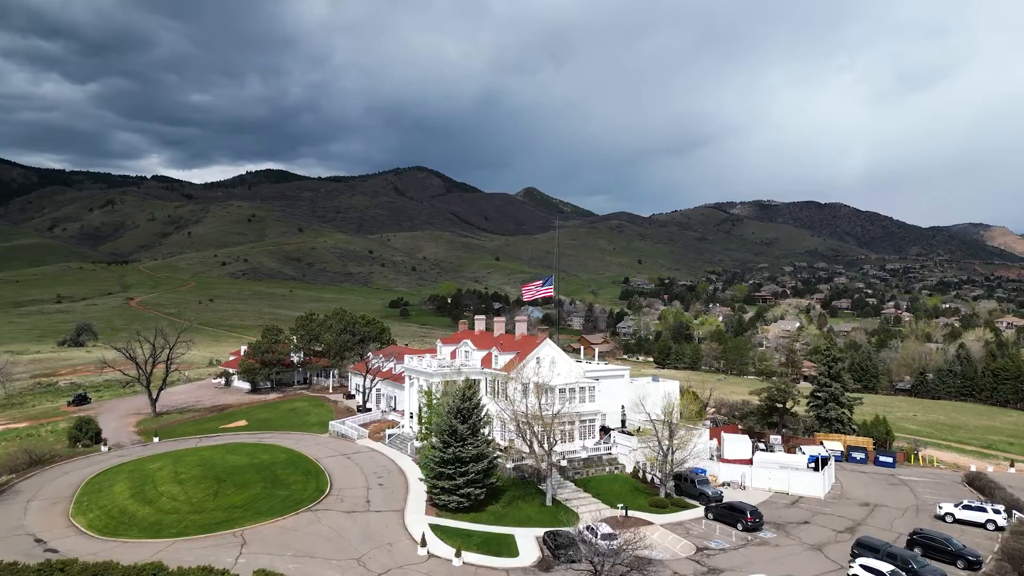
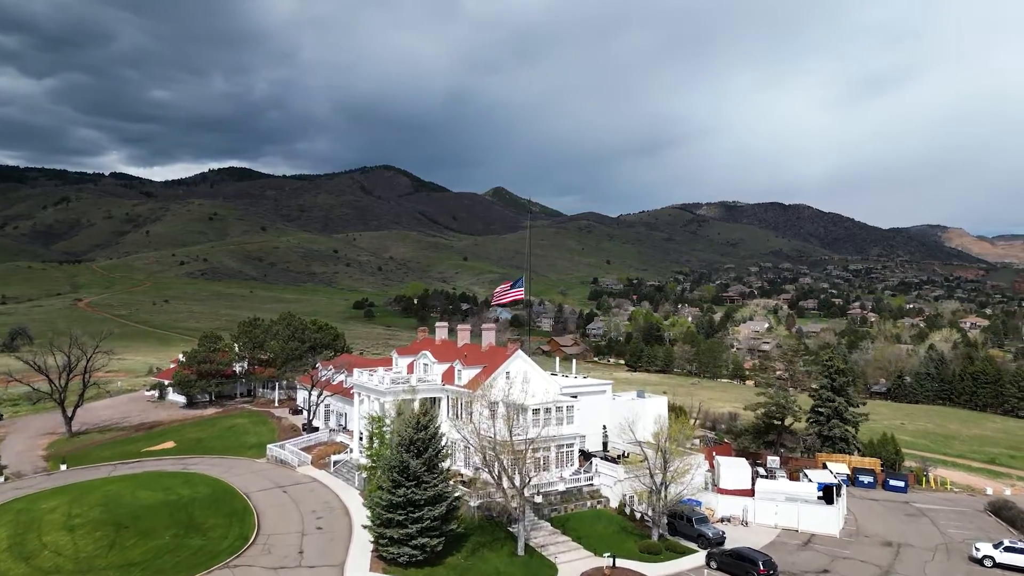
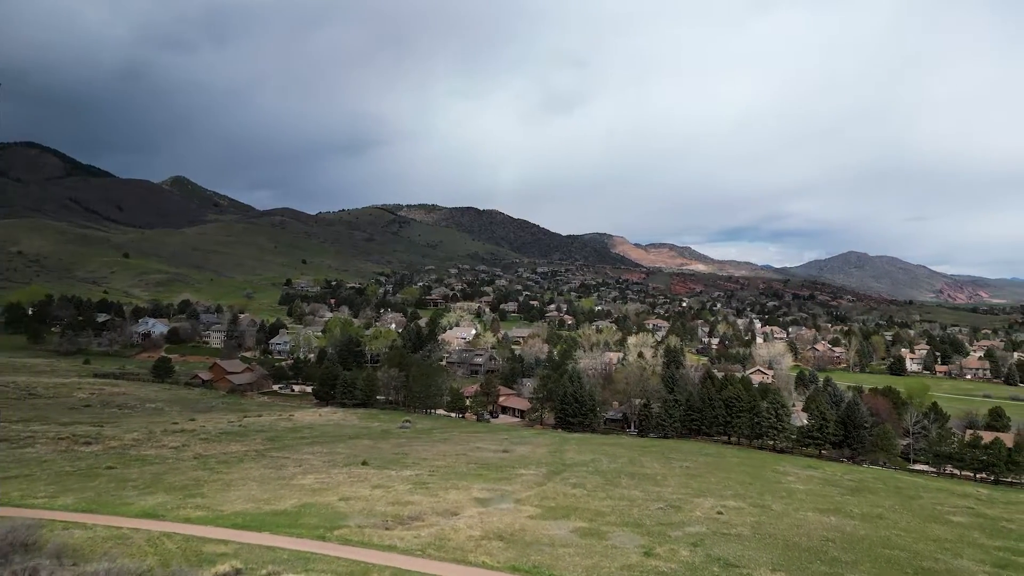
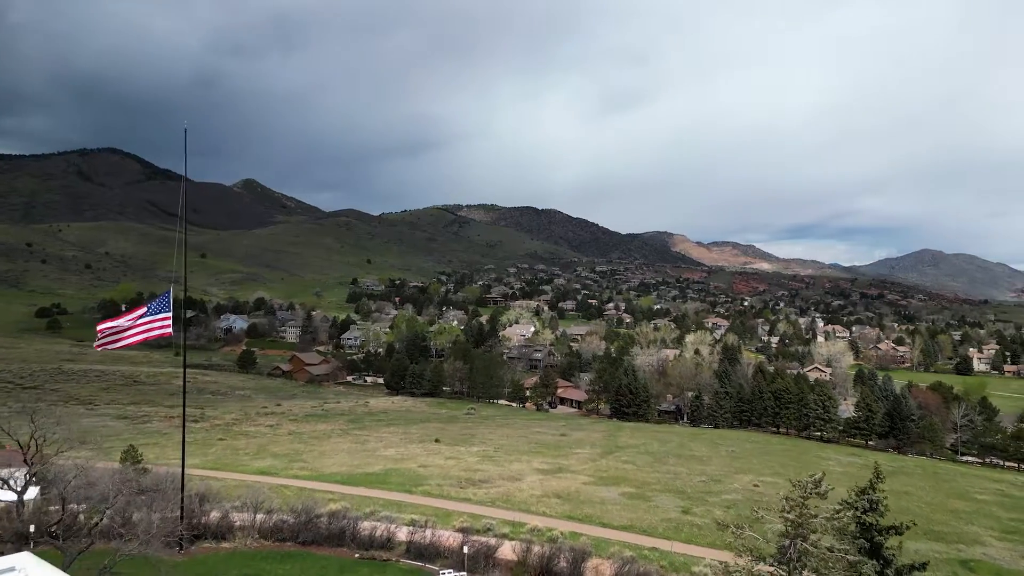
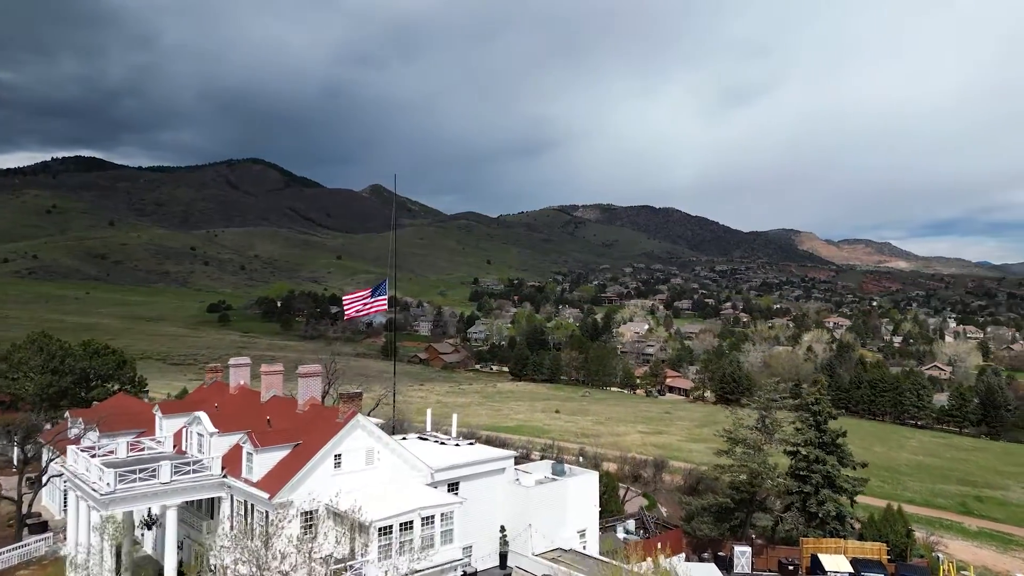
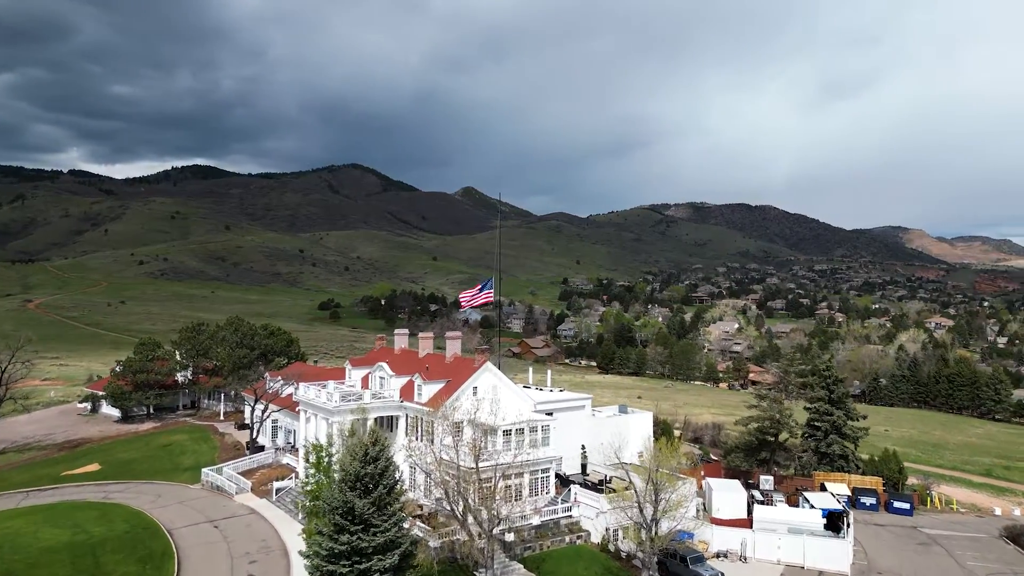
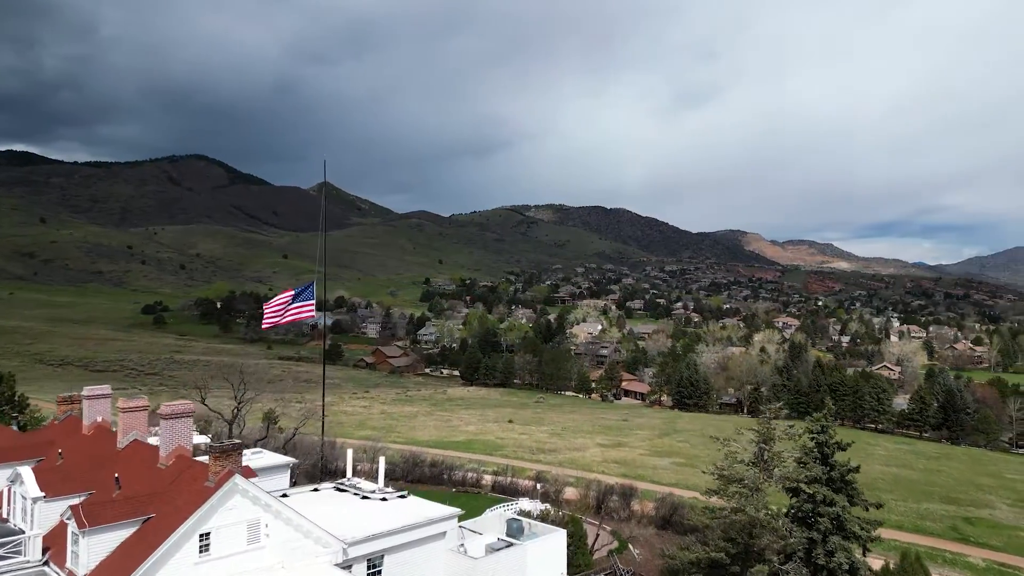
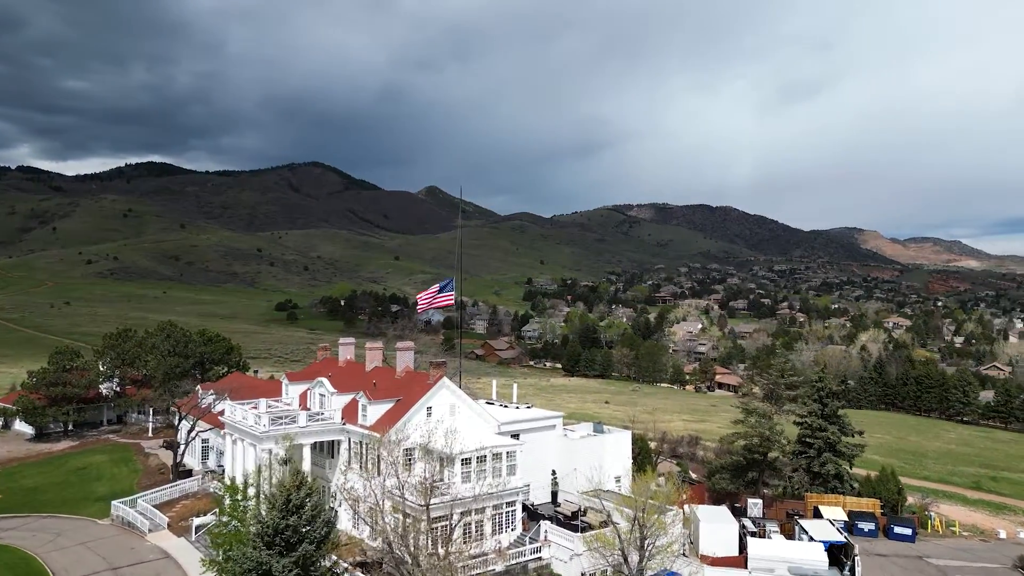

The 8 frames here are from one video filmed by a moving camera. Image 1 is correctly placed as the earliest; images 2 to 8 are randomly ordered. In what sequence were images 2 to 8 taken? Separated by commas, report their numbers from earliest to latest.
2, 6, 8, 5, 7, 4, 3
